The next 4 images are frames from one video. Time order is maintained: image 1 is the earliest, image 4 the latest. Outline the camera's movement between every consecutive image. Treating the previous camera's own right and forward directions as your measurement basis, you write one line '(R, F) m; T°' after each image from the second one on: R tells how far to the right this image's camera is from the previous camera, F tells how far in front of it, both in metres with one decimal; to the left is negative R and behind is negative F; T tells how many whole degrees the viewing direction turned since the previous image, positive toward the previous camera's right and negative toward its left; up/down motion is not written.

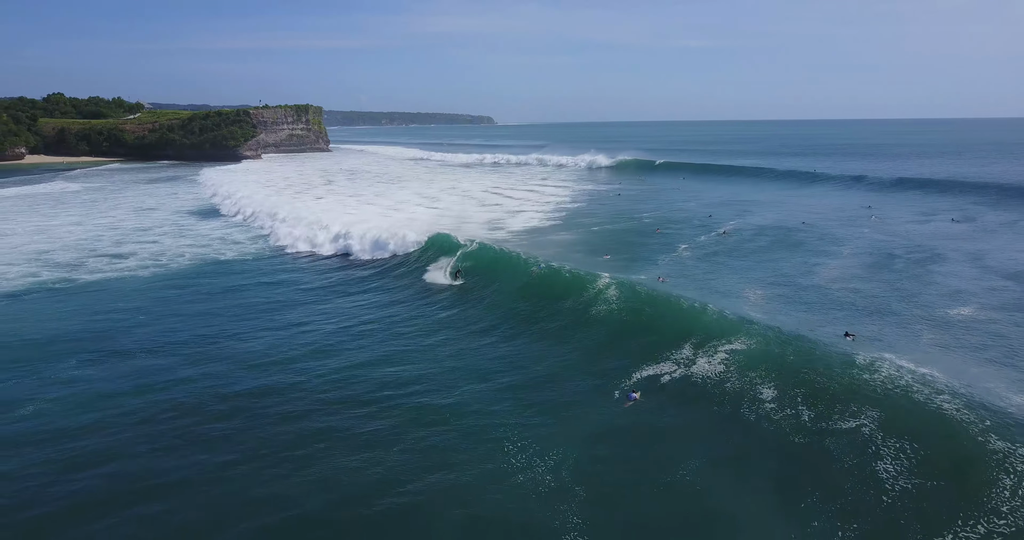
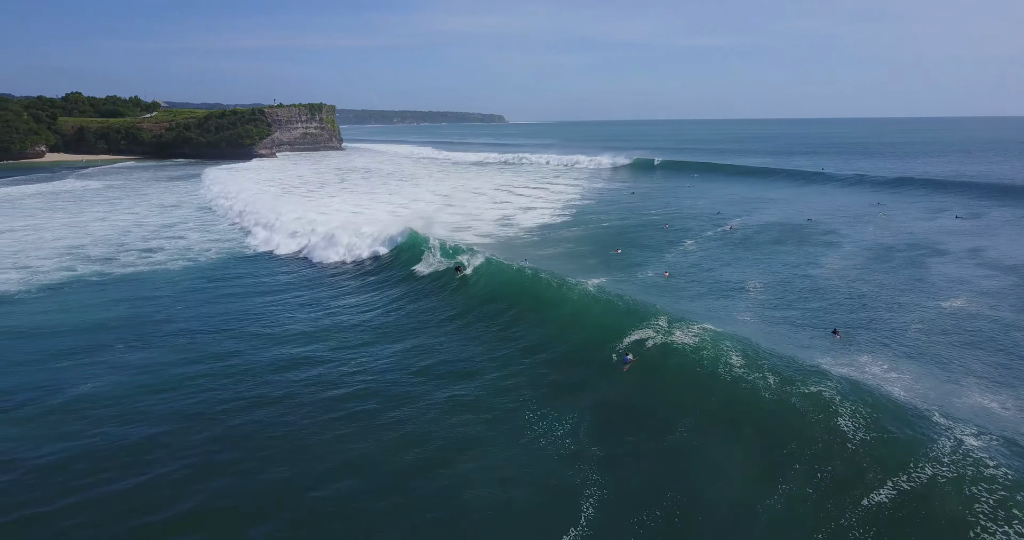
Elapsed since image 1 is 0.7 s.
(-0.1, -1.1) m; -1°
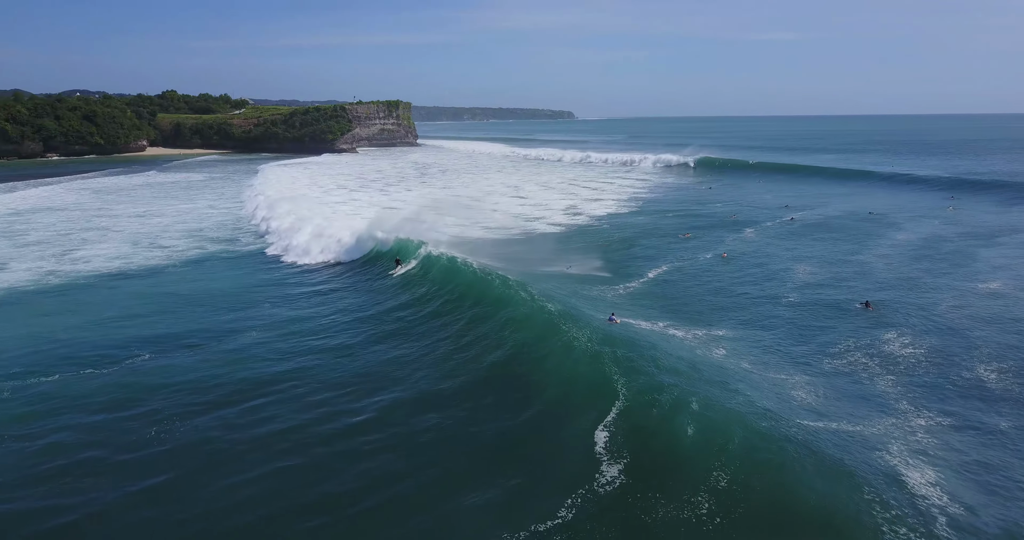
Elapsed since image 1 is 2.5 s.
(-0.2, -3.3) m; -5°
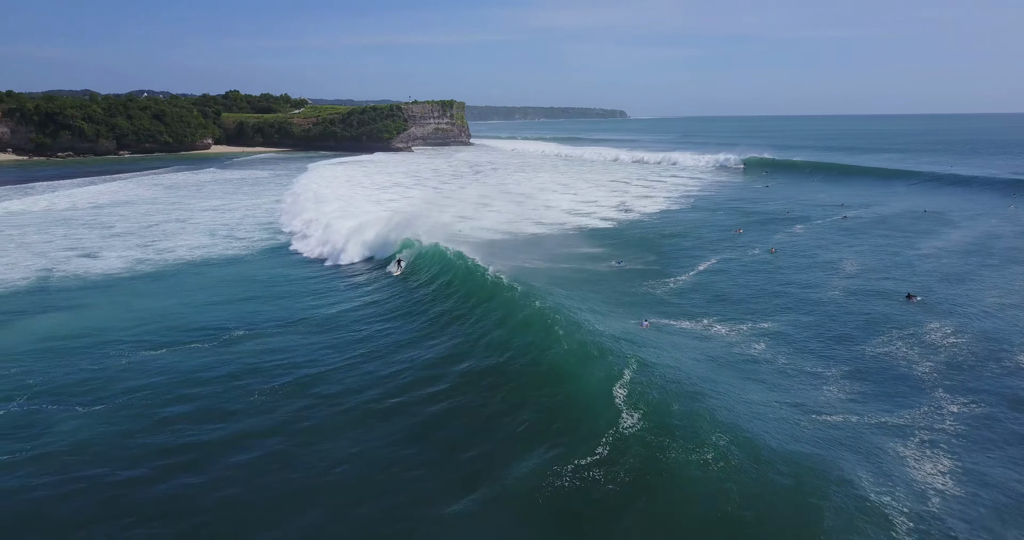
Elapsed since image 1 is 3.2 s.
(-0.2, -1.4) m; -4°
